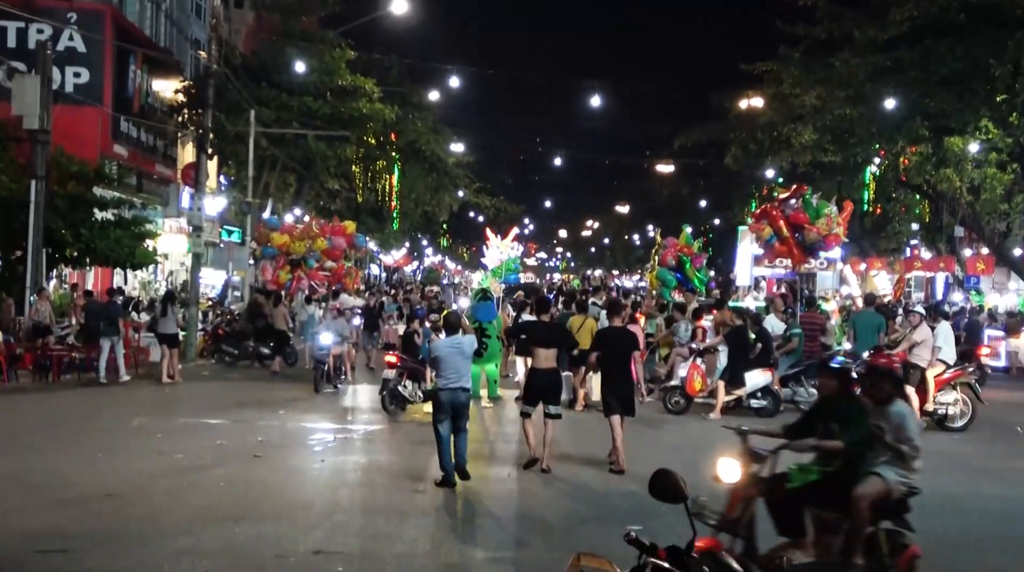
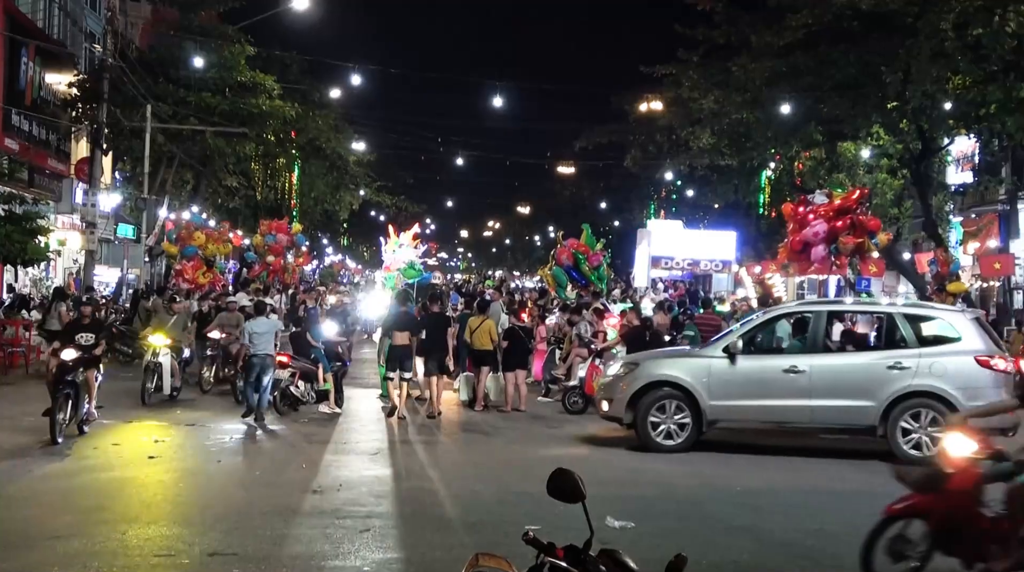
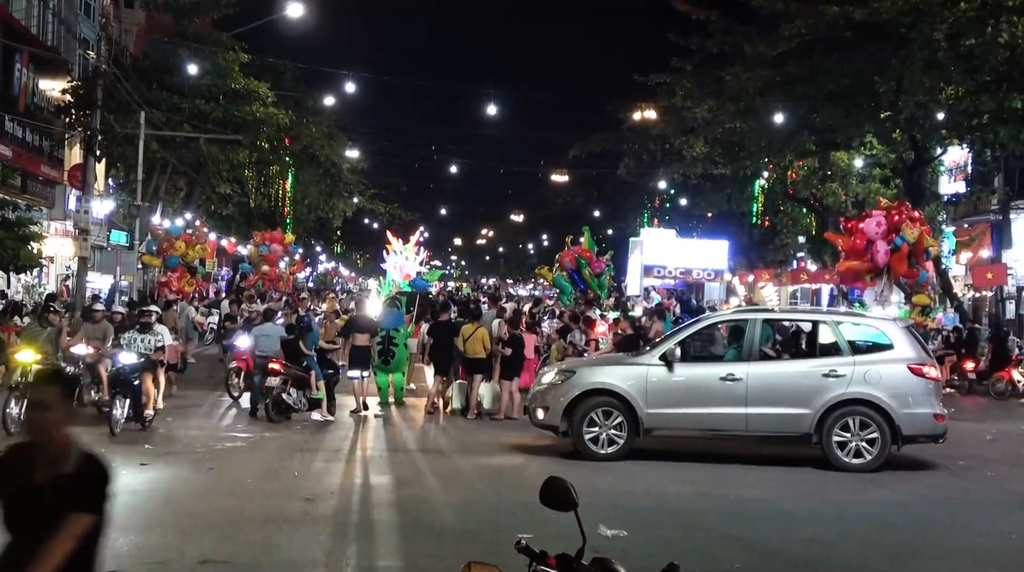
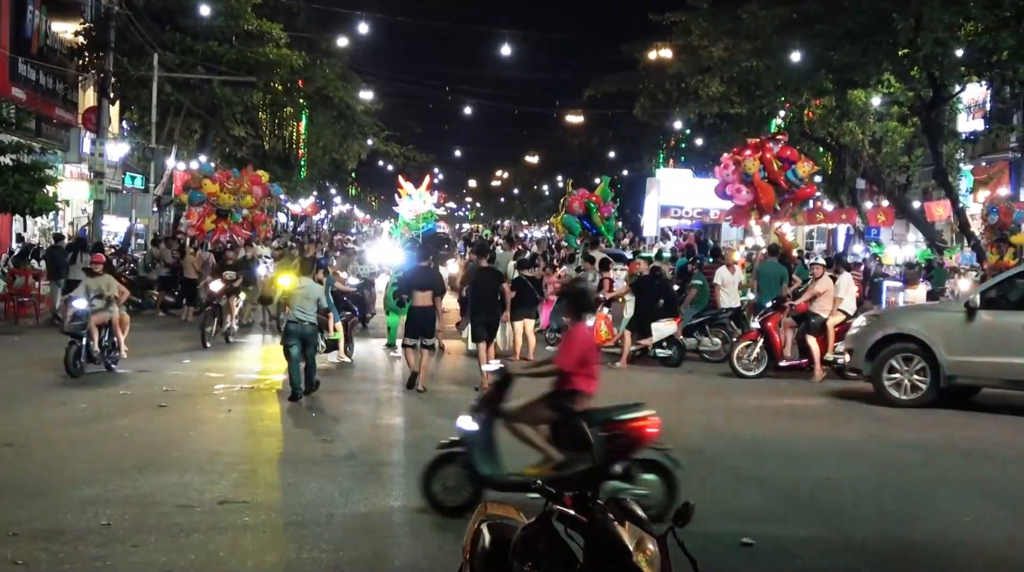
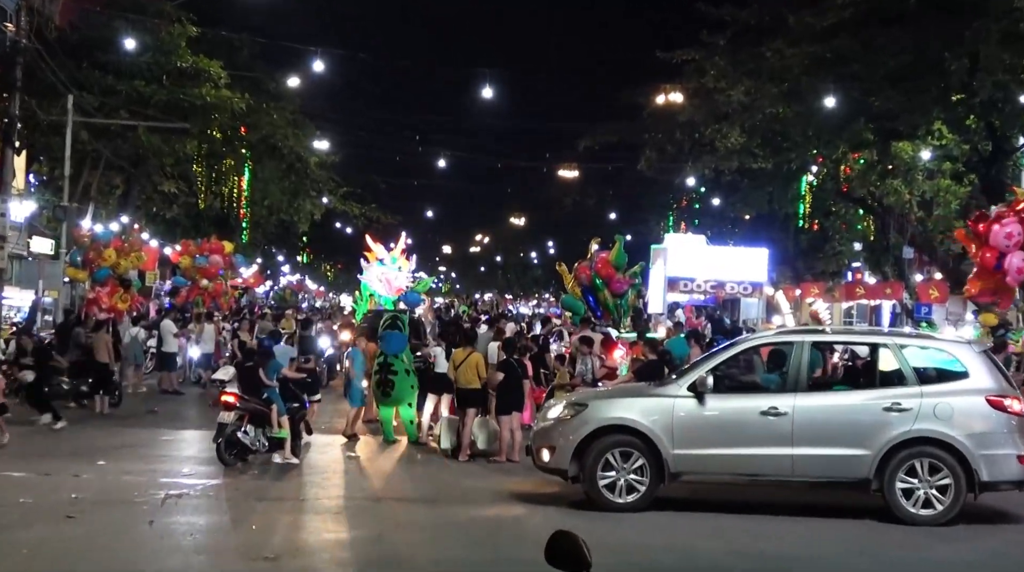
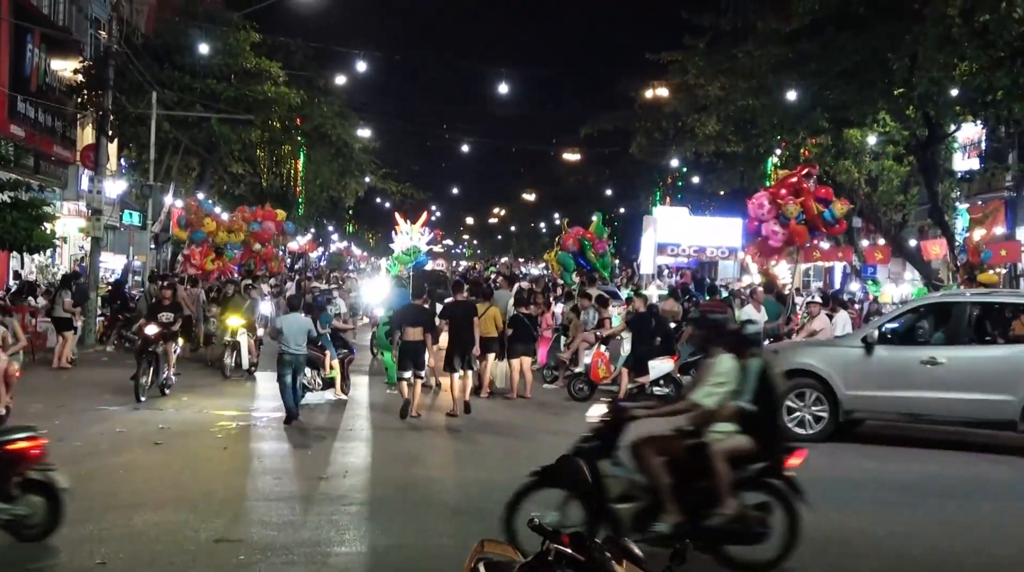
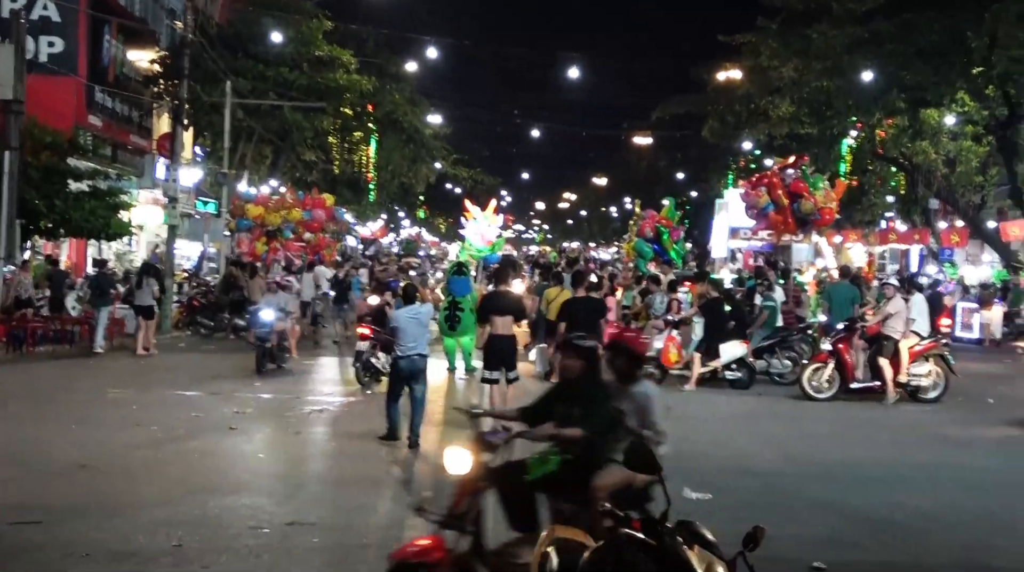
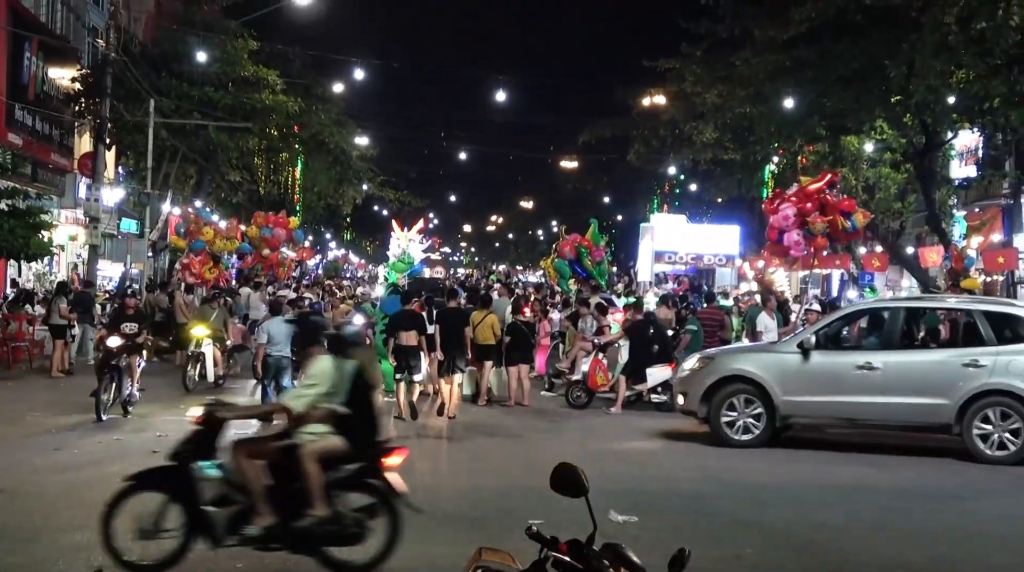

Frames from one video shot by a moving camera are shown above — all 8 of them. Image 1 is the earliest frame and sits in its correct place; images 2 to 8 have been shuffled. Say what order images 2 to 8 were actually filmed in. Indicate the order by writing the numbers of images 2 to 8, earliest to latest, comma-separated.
7, 4, 6, 8, 2, 3, 5
